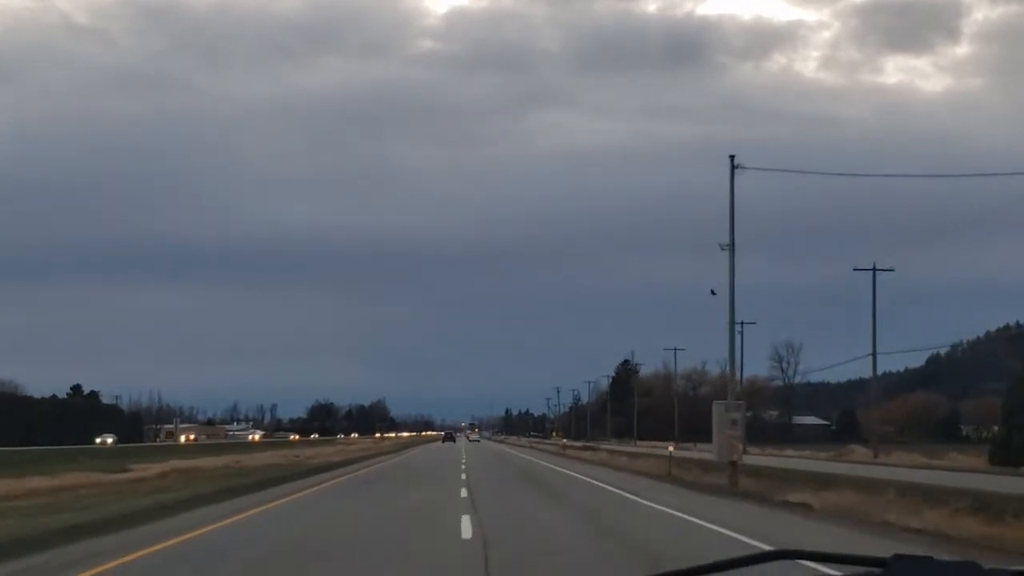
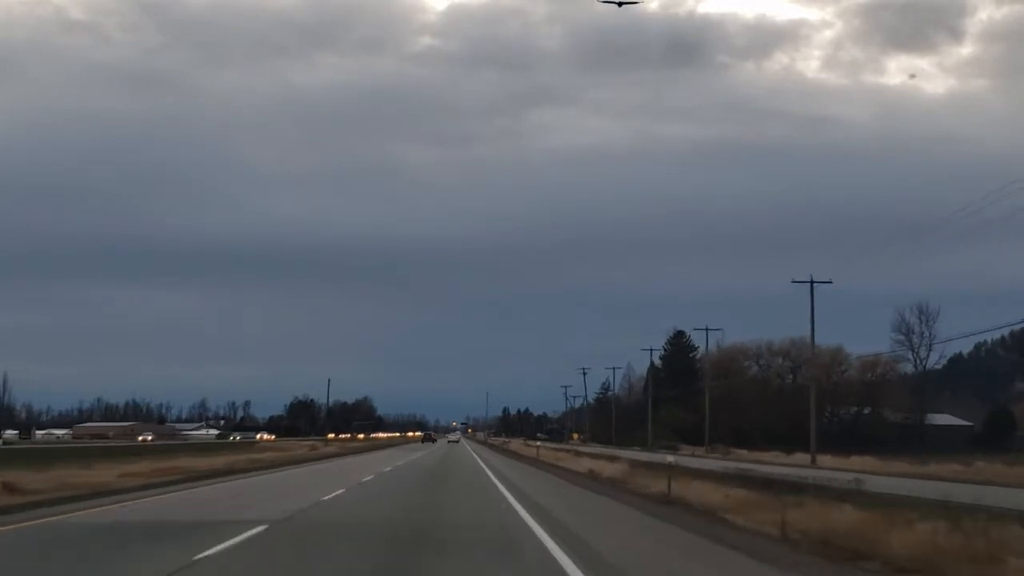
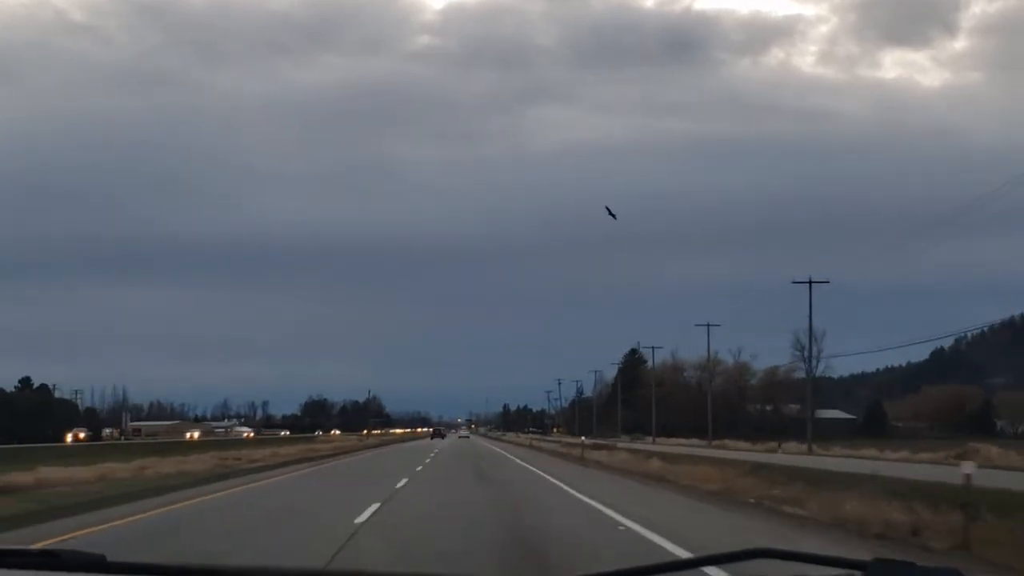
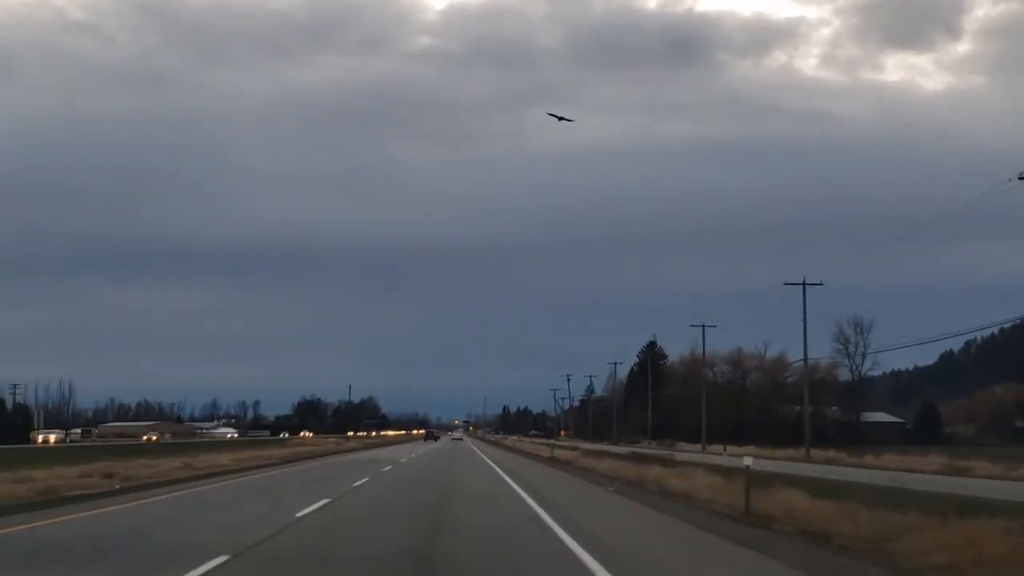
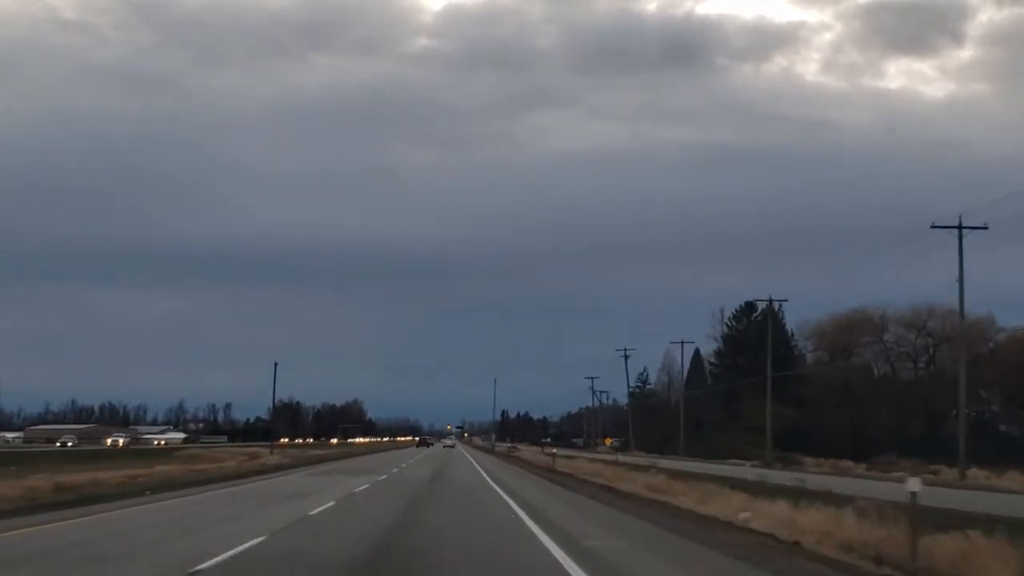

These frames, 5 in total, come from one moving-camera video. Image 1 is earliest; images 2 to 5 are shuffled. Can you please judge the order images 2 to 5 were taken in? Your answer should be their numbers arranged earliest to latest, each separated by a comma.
3, 4, 2, 5
